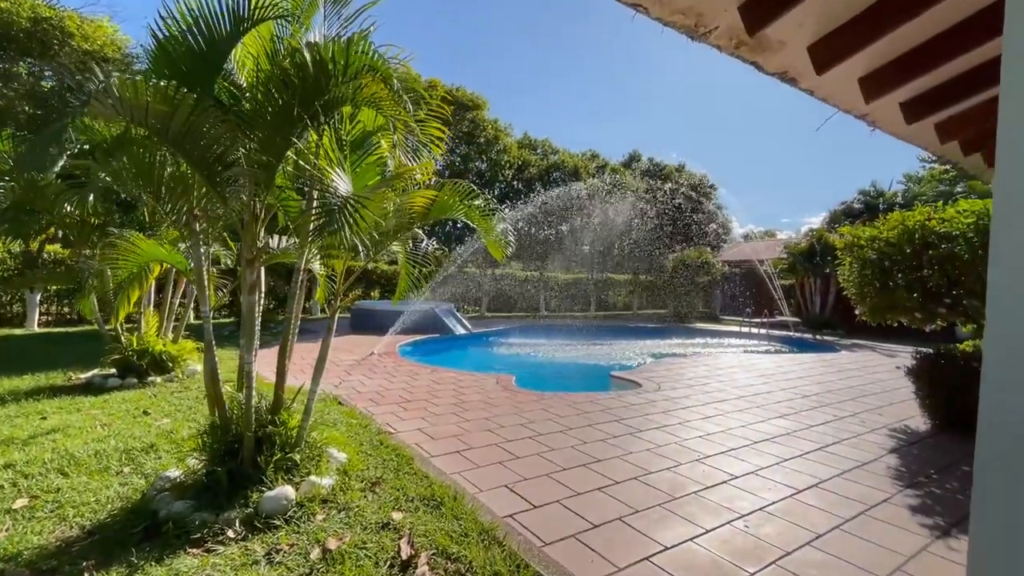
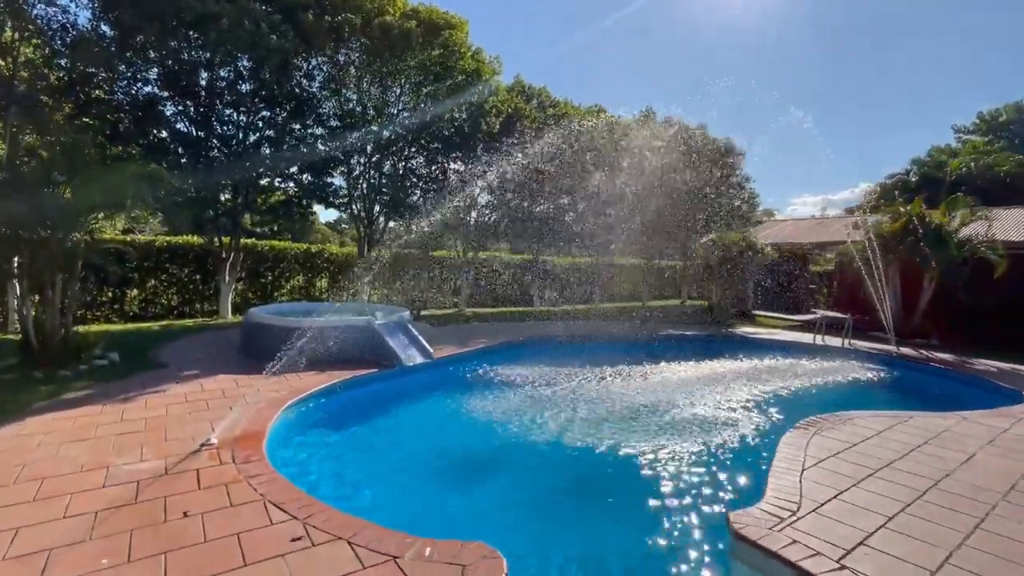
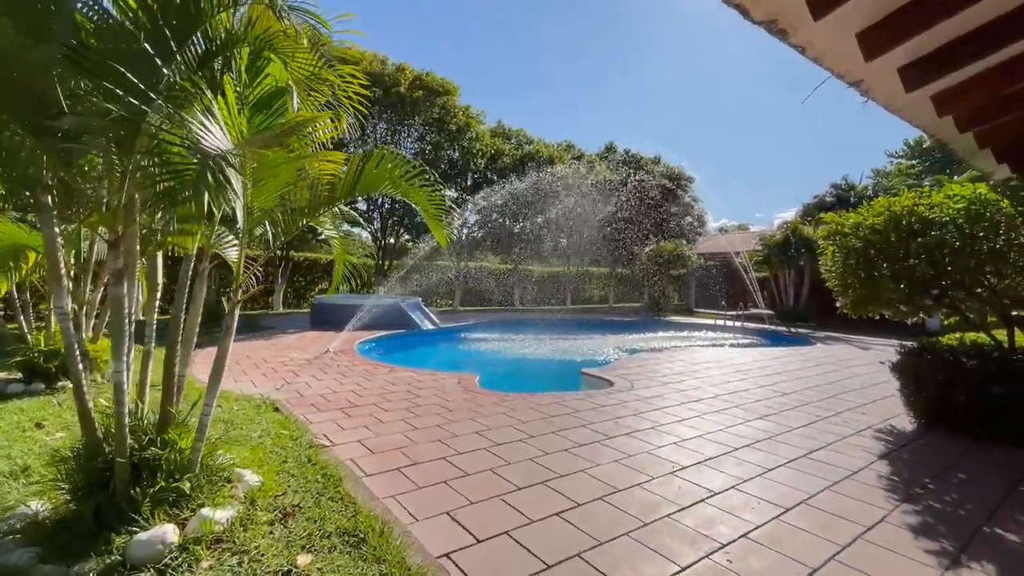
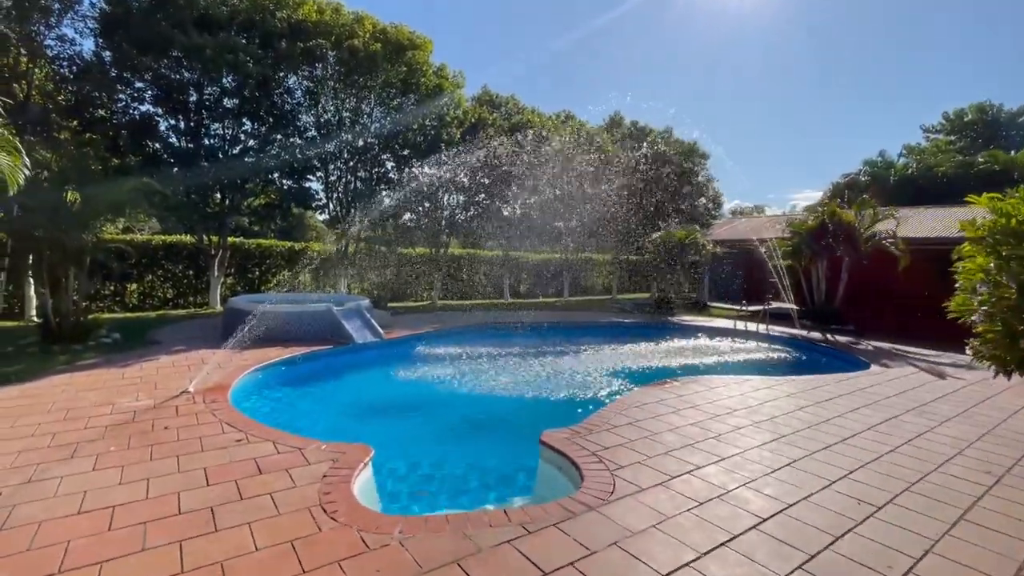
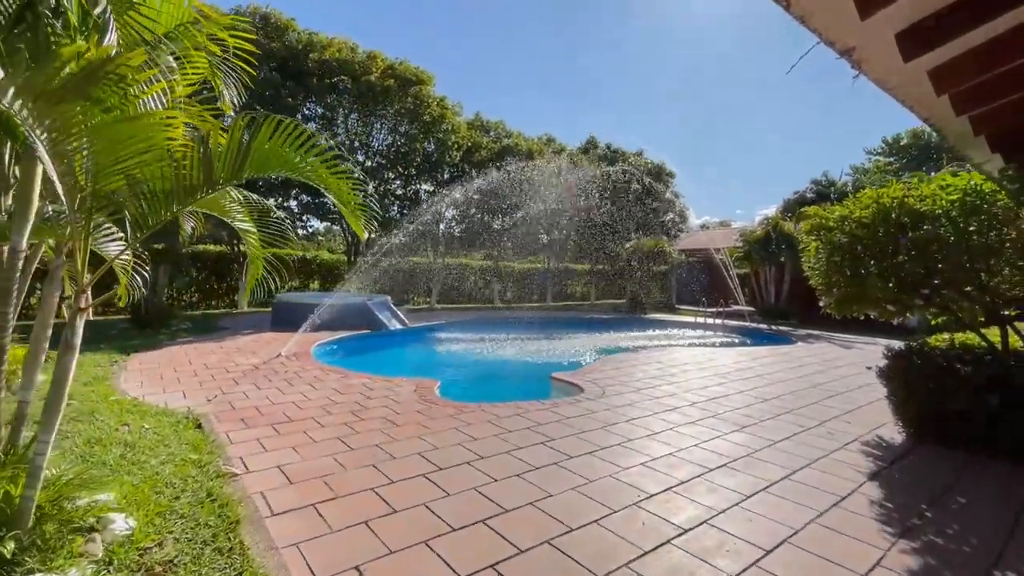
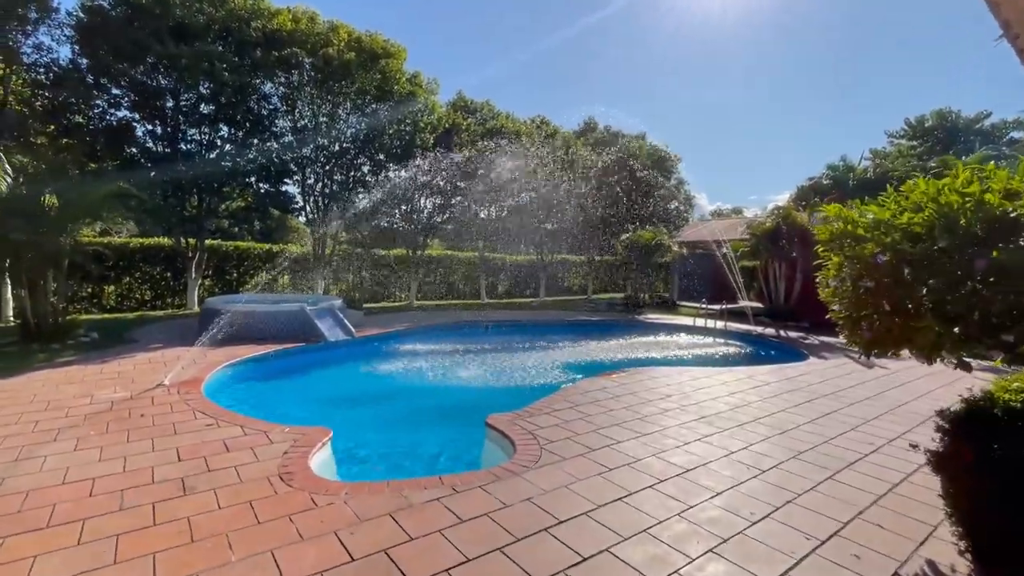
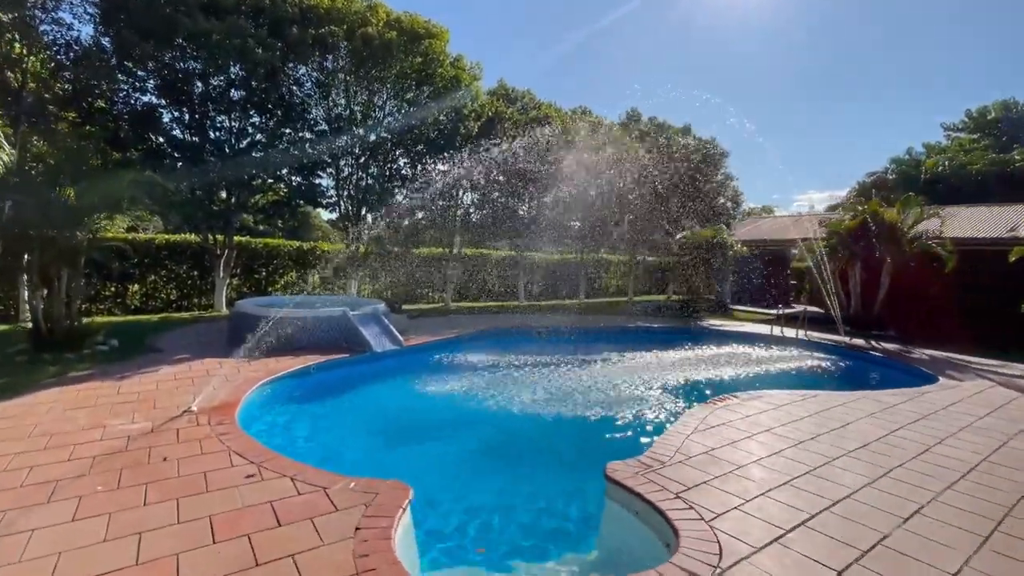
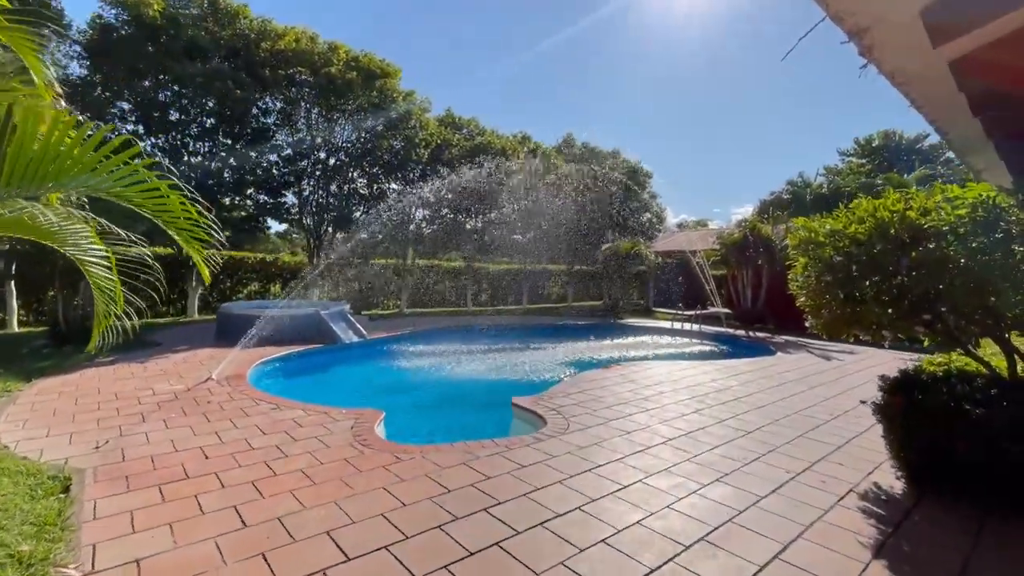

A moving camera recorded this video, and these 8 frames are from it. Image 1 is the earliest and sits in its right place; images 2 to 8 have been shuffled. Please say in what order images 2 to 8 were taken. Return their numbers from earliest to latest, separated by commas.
3, 5, 8, 6, 4, 7, 2
